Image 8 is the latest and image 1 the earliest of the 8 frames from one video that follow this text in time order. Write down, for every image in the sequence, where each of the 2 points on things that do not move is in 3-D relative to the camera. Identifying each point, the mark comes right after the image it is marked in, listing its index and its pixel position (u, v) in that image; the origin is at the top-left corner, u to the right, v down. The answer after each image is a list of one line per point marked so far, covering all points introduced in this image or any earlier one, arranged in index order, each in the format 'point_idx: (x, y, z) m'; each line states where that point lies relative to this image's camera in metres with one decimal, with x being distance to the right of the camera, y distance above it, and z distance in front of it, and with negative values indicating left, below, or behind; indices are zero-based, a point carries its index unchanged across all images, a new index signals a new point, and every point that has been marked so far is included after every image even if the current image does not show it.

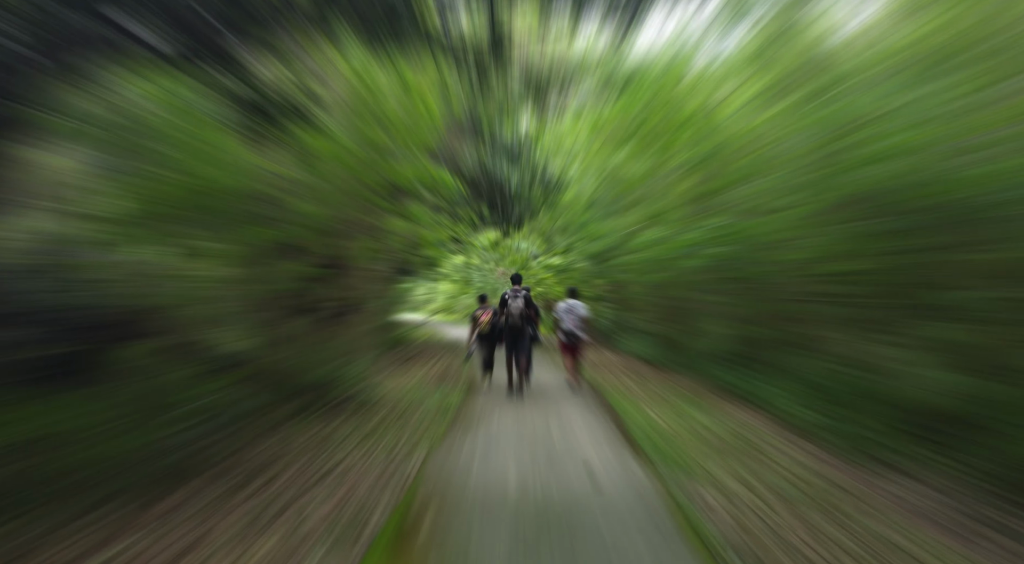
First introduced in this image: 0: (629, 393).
0: (+1.8, -1.7, +9.6) m
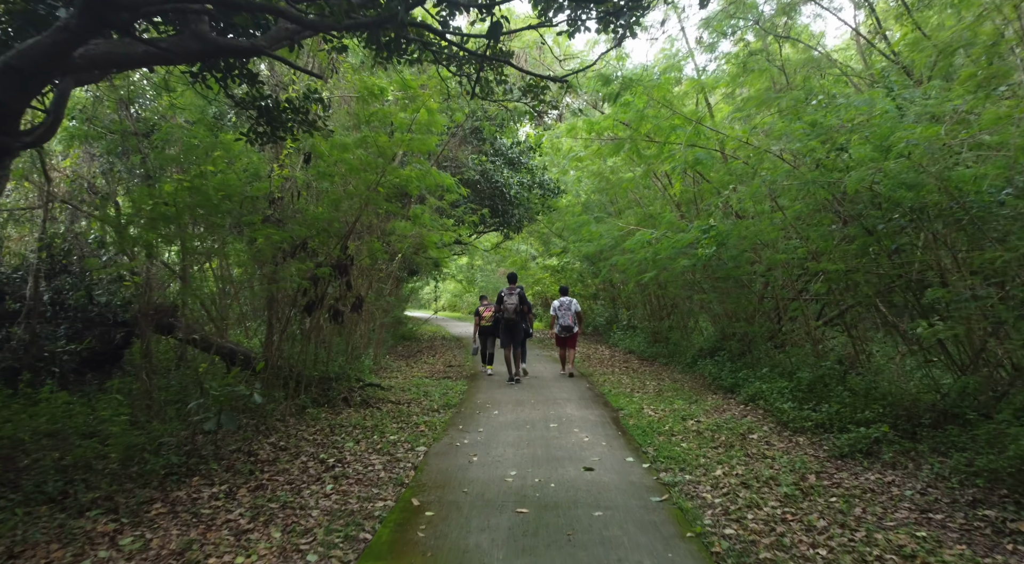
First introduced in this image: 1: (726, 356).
0: (+1.8, -1.6, +9.8) m
1: (+3.4, -1.2, +9.6) m
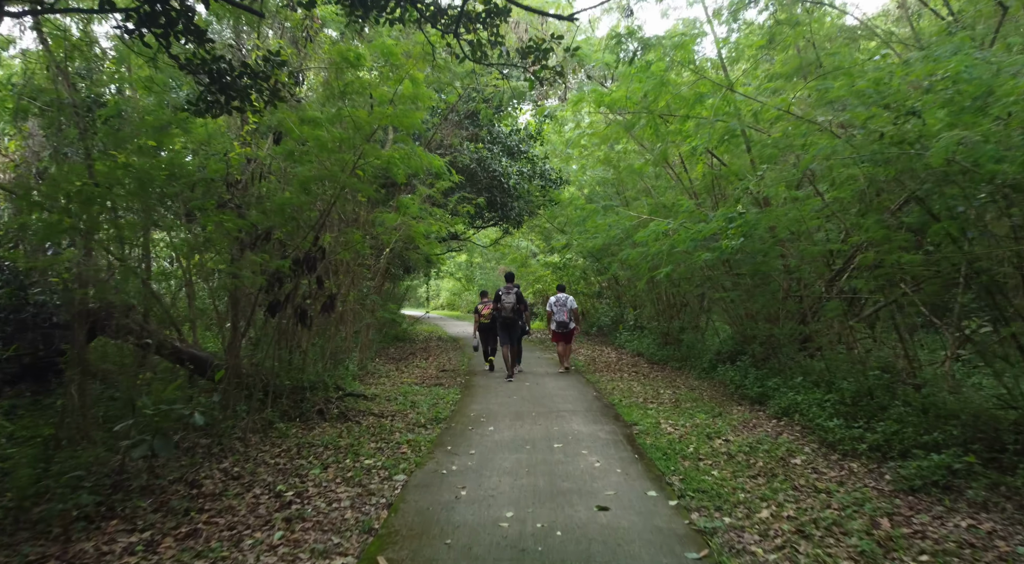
0: (+1.8, -1.6, +8.8) m
1: (+3.4, -1.1, +8.6) m
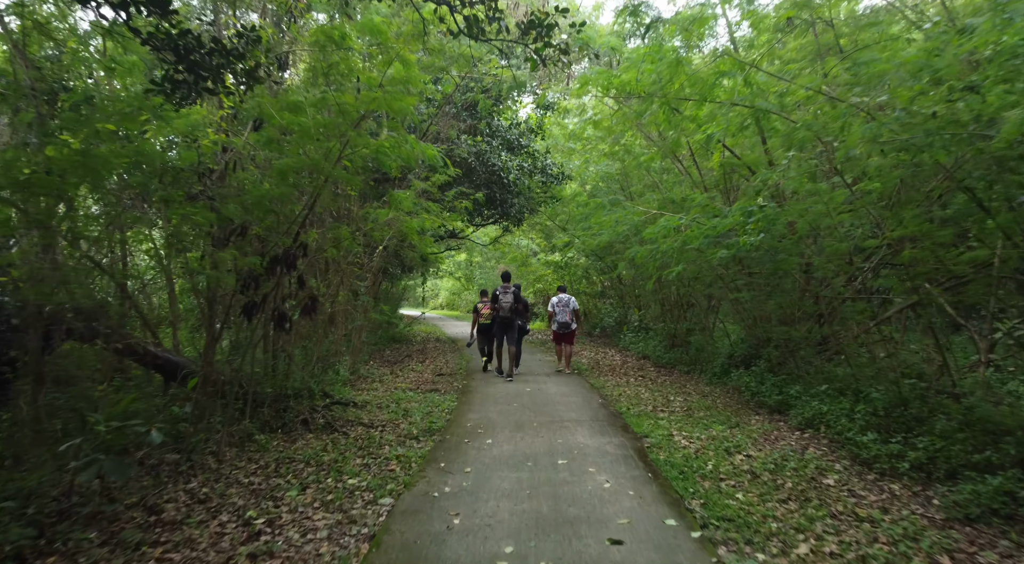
0: (+1.8, -1.6, +8.3) m
1: (+3.4, -1.1, +8.1) m
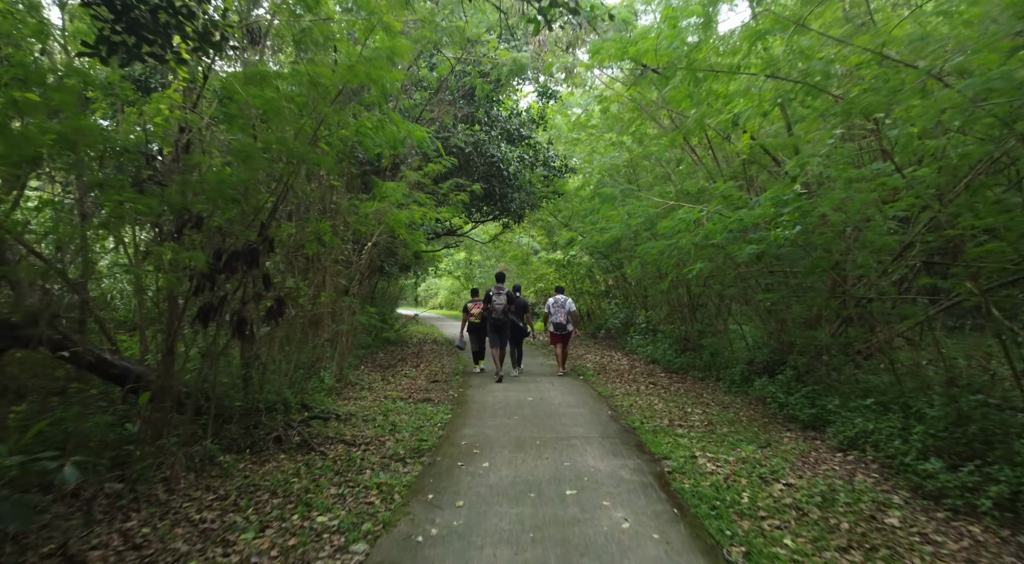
0: (+1.8, -1.6, +7.5) m
1: (+3.4, -1.1, +7.3) m
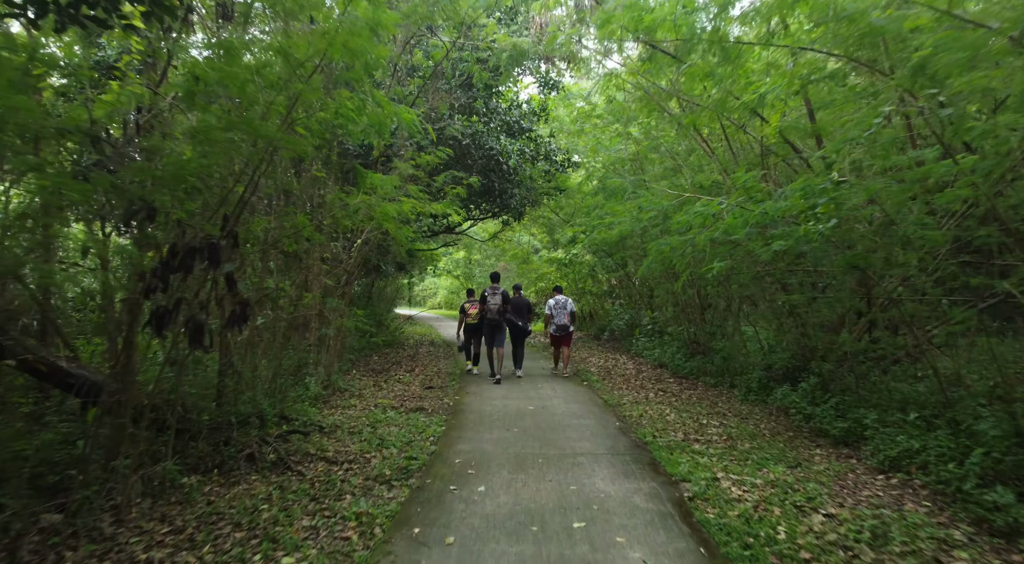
0: (+1.8, -1.6, +6.9) m
1: (+3.4, -1.1, +6.7) m
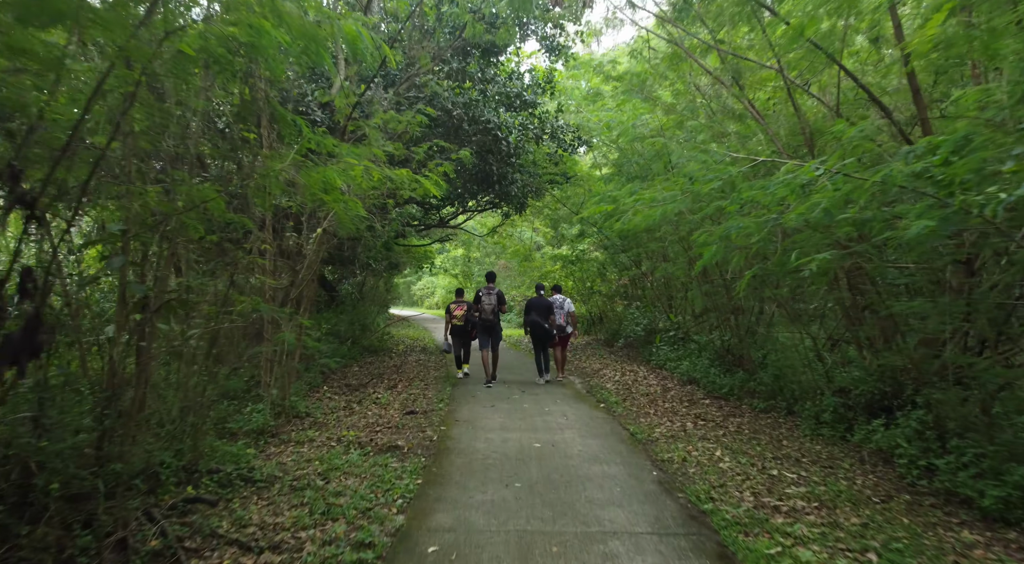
0: (+1.8, -1.6, +5.2) m
1: (+3.4, -1.1, +5.0) m
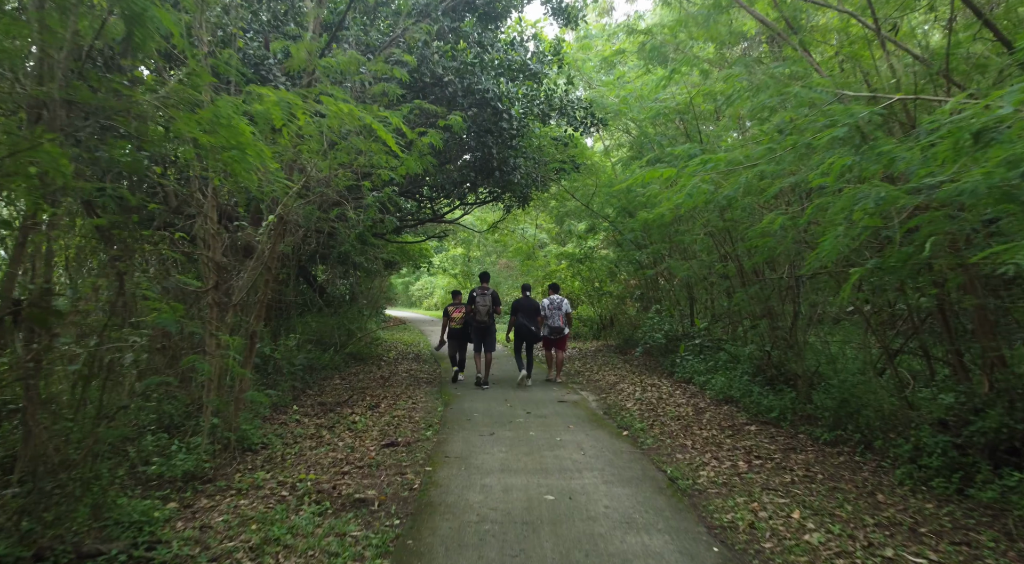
0: (+1.8, -1.6, +3.8) m
1: (+3.4, -1.1, +3.6) m
